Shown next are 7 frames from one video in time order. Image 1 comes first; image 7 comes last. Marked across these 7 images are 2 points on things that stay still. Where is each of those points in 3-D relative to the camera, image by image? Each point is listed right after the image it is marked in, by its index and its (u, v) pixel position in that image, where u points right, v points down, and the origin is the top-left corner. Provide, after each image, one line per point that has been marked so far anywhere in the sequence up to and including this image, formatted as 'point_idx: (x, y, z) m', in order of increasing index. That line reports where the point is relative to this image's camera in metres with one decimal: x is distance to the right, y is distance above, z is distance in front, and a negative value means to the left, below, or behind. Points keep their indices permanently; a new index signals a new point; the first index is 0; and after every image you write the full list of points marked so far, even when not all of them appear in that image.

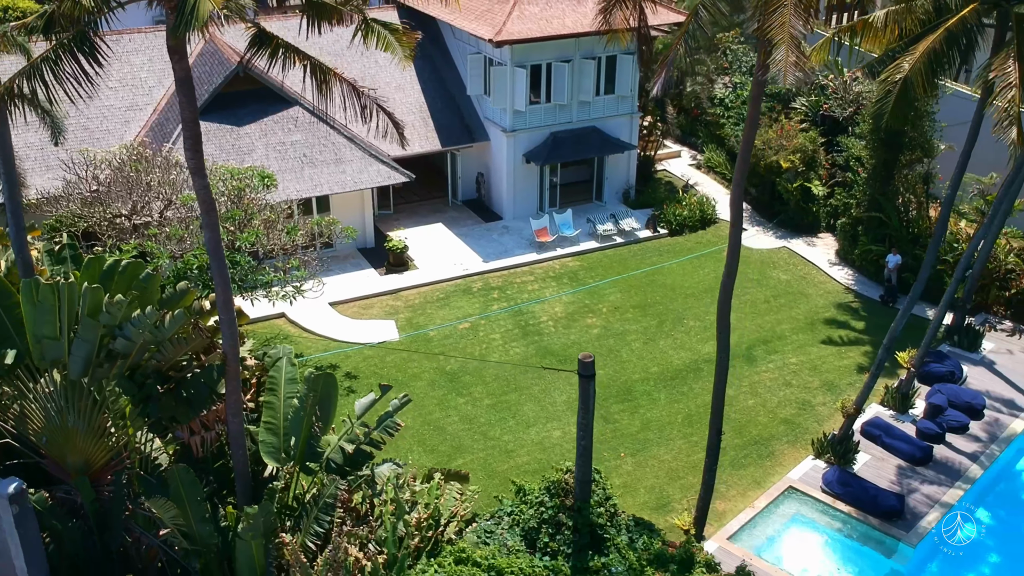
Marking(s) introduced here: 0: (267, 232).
0: (-4.4, +1.0, +19.9) m
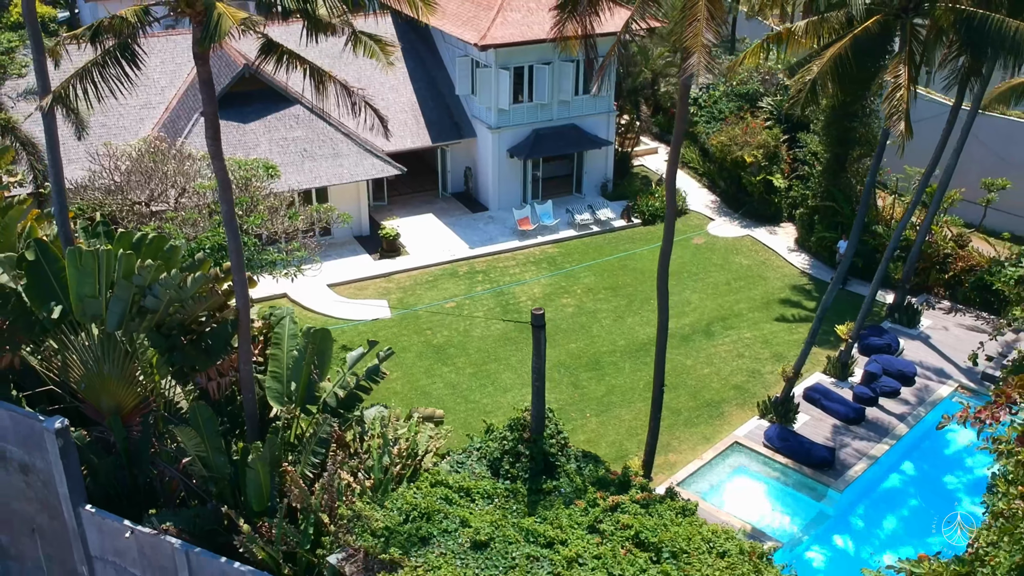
0: (-4.8, +1.4, +22.1) m
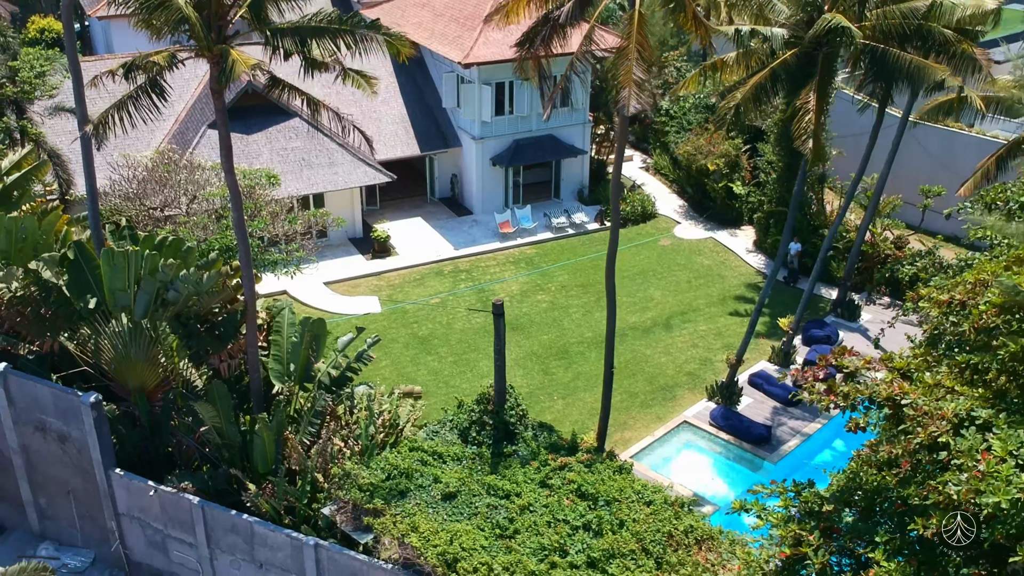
0: (-5.3, +1.5, +24.6) m
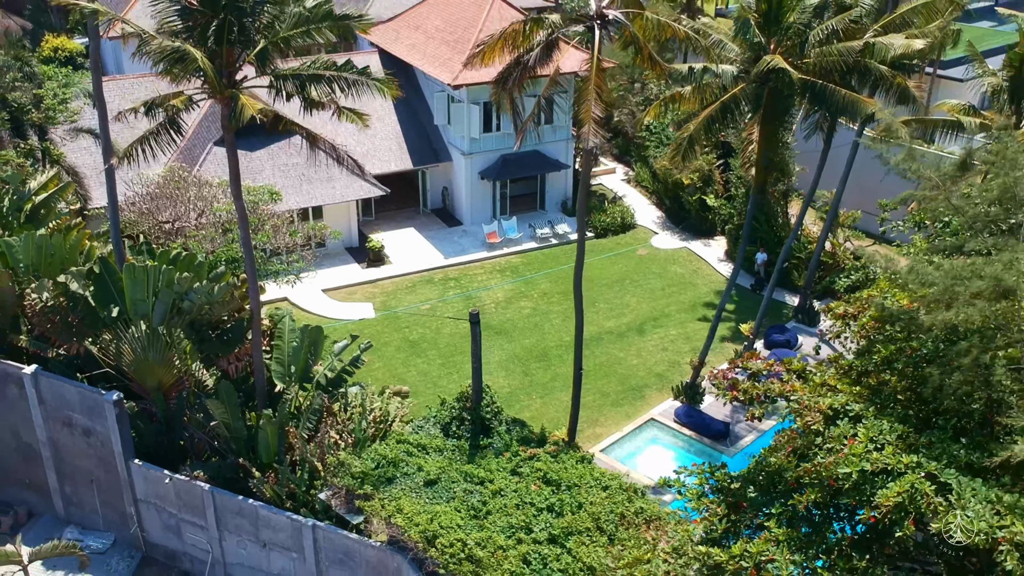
0: (-5.7, +1.3, +26.7) m
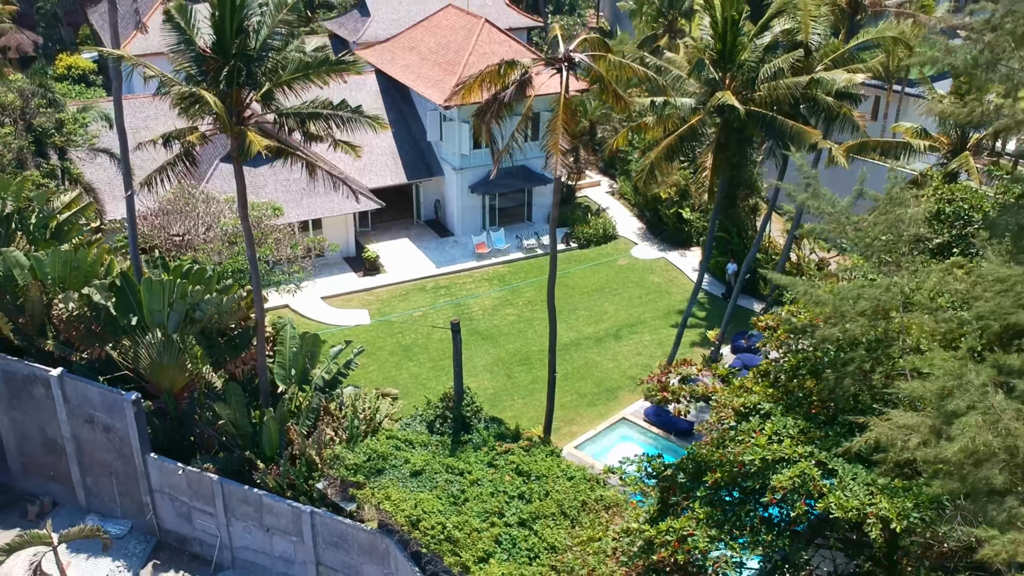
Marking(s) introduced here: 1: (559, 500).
0: (-6.1, +1.1, +28.8) m
1: (+0.8, -3.4, +18.1) m
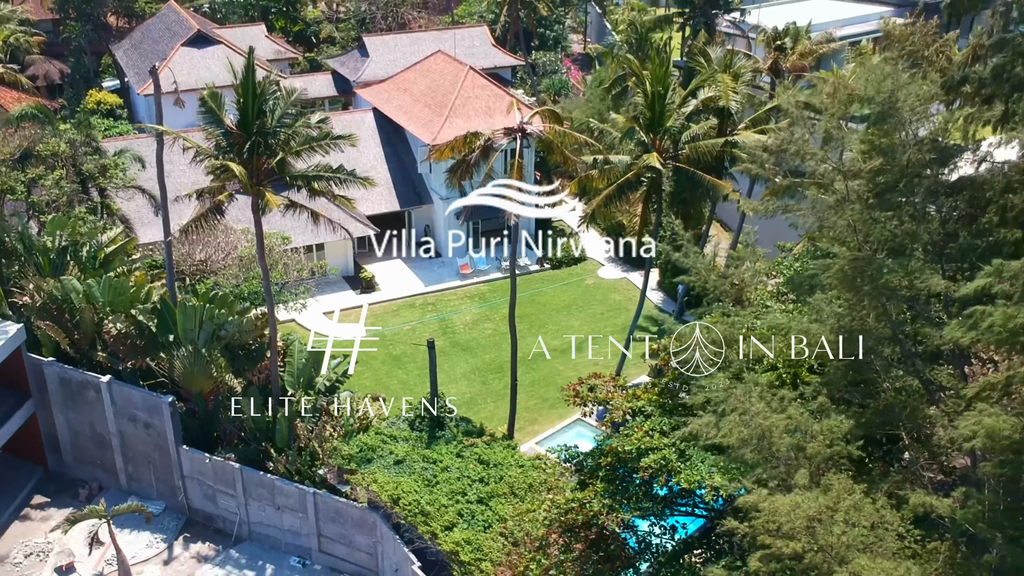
0: (-6.9, +0.5, +33.6) m
1: (0.0, -4.0, +22.8) m
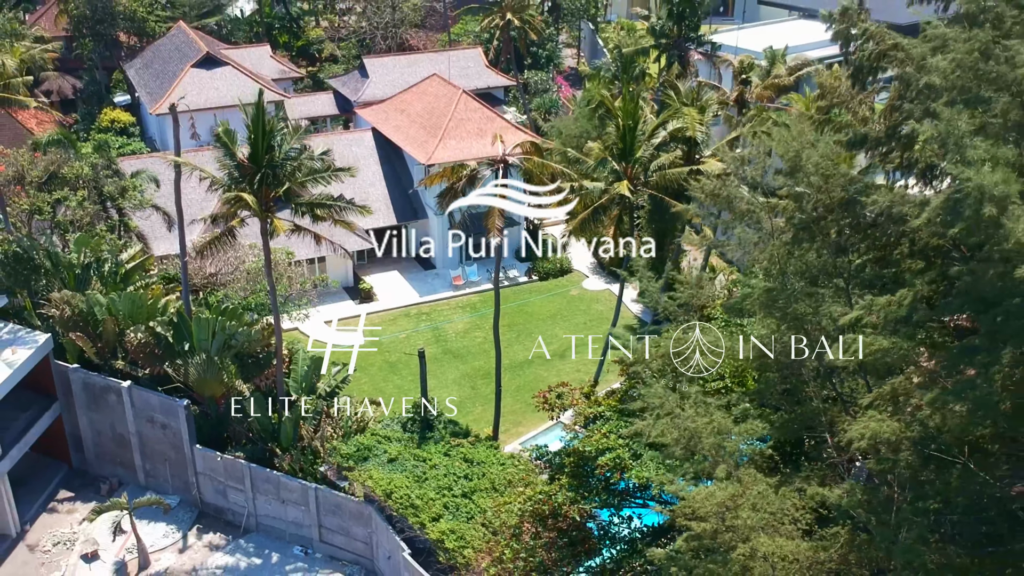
0: (-7.3, +0.2, +36.3) m
1: (-0.5, -4.4, +25.5) m
